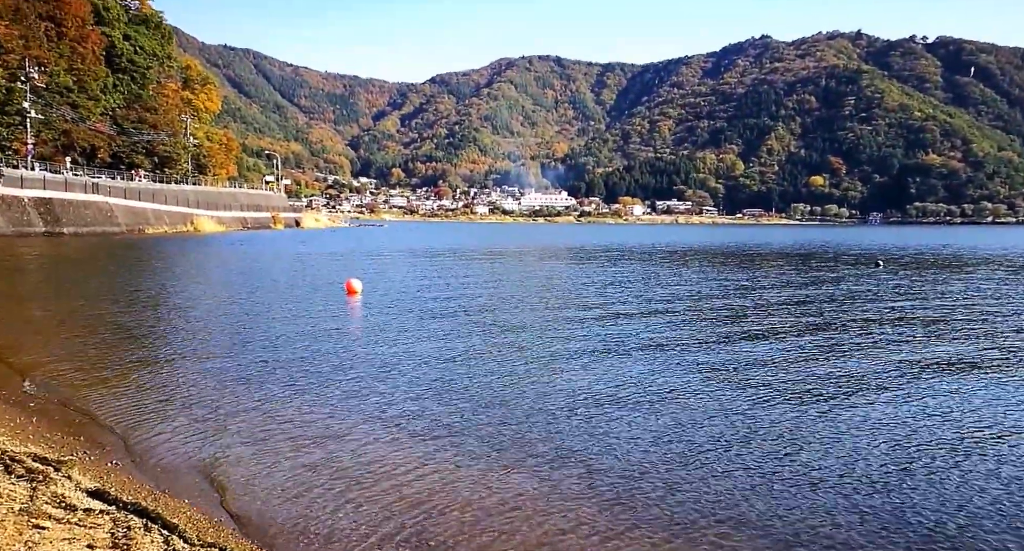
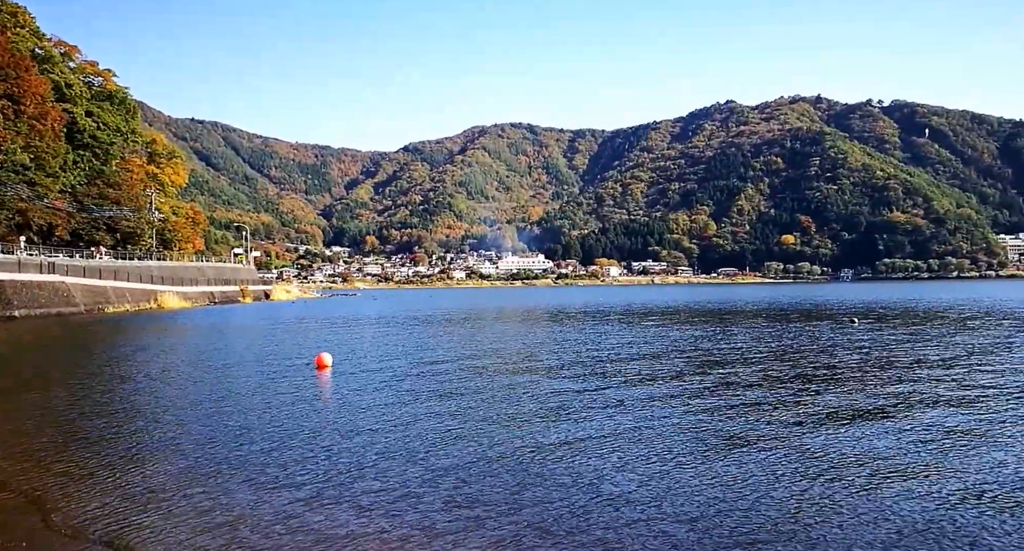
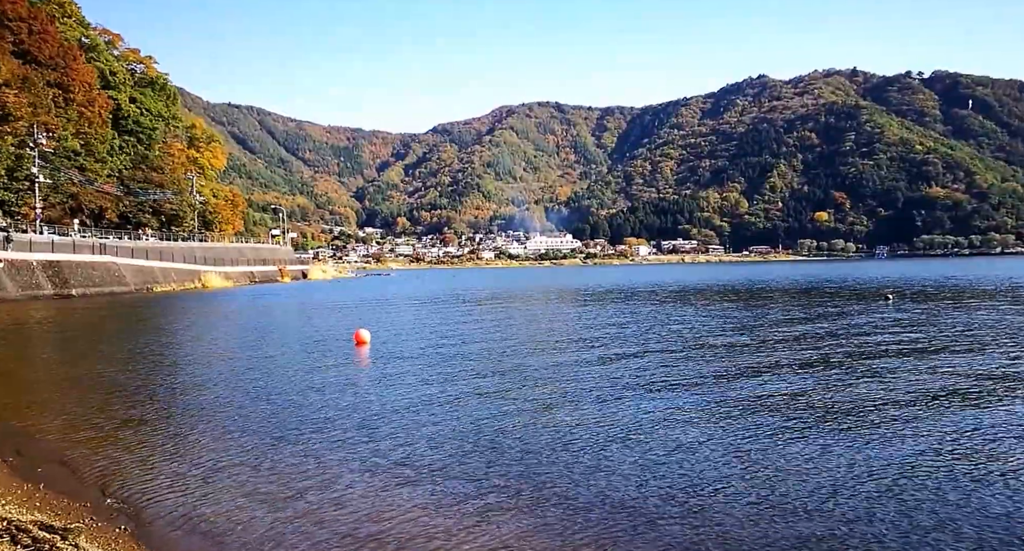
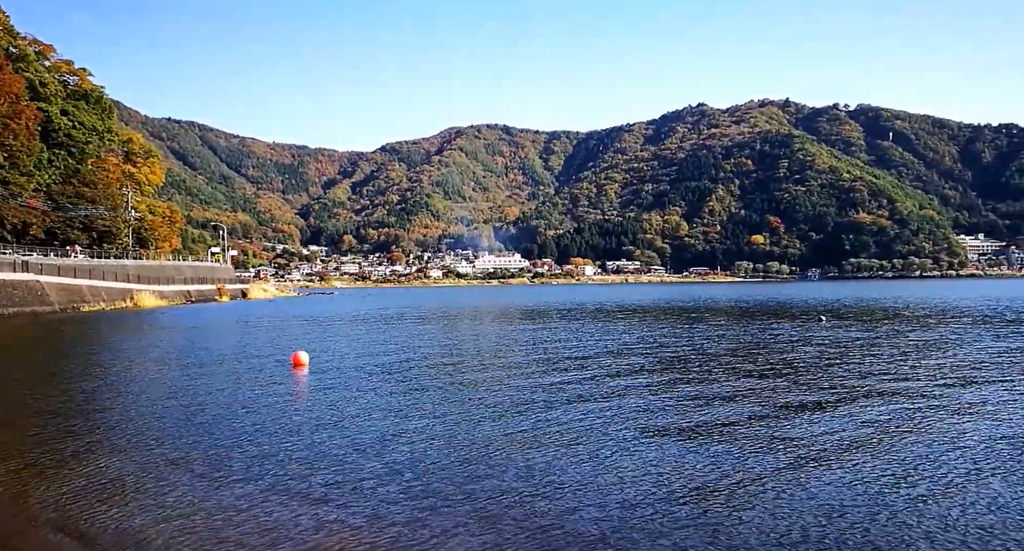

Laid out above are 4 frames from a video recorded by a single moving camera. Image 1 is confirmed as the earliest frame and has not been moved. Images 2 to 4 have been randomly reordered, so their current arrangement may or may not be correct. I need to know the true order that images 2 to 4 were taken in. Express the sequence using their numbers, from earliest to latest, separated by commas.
3, 2, 4
